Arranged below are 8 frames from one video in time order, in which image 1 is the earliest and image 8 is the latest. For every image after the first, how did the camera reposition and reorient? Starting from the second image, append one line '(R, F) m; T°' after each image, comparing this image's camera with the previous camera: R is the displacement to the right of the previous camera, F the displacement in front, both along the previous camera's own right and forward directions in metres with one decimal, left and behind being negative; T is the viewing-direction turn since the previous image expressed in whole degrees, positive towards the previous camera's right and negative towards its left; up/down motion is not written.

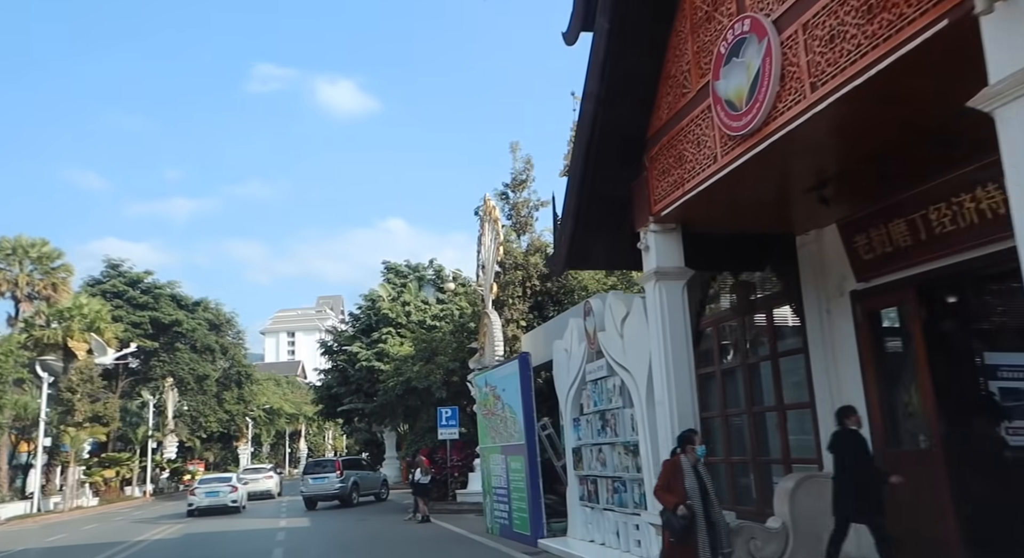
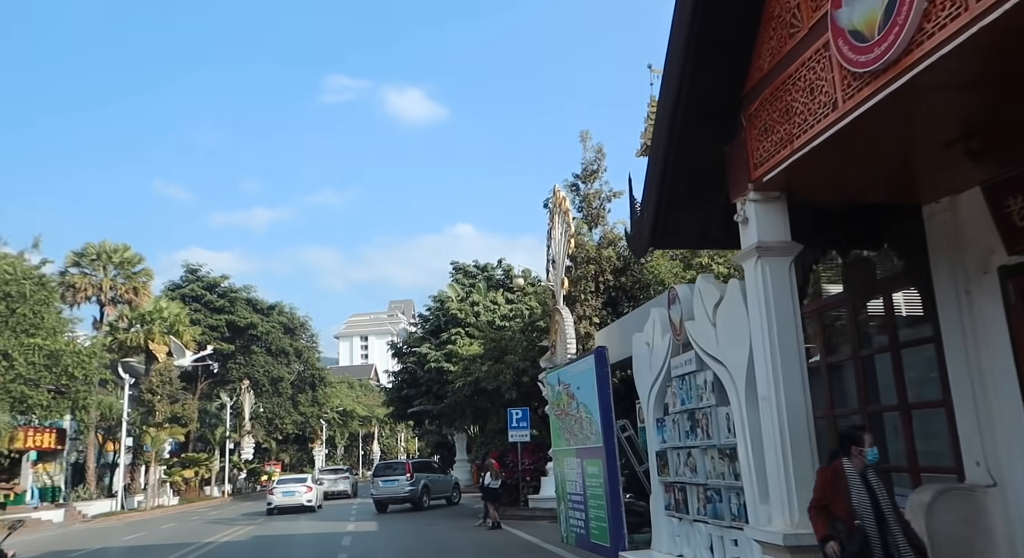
(-0.1, +1.0) m; -5°
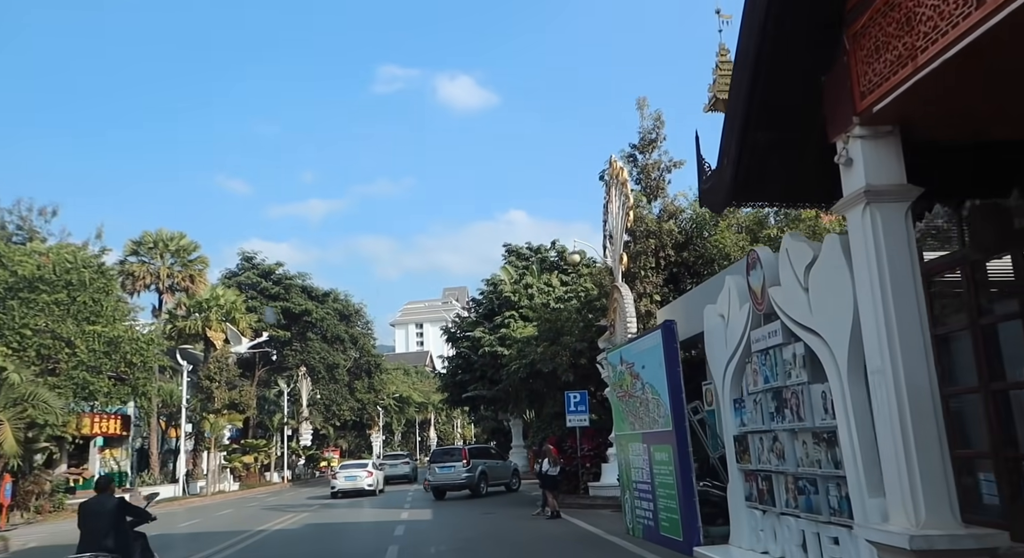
(-0.1, +1.0) m; -4°
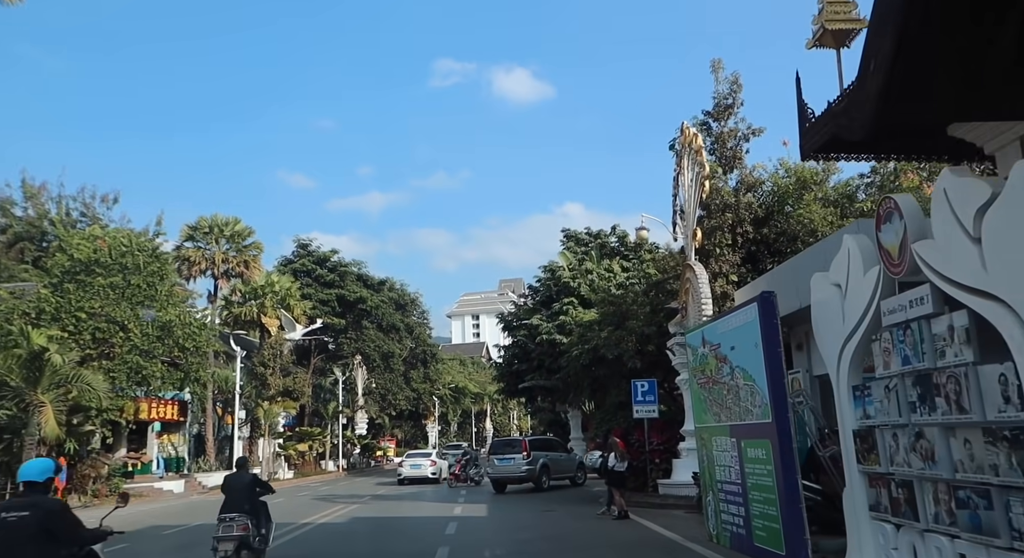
(-0.1, +1.6) m; -4°
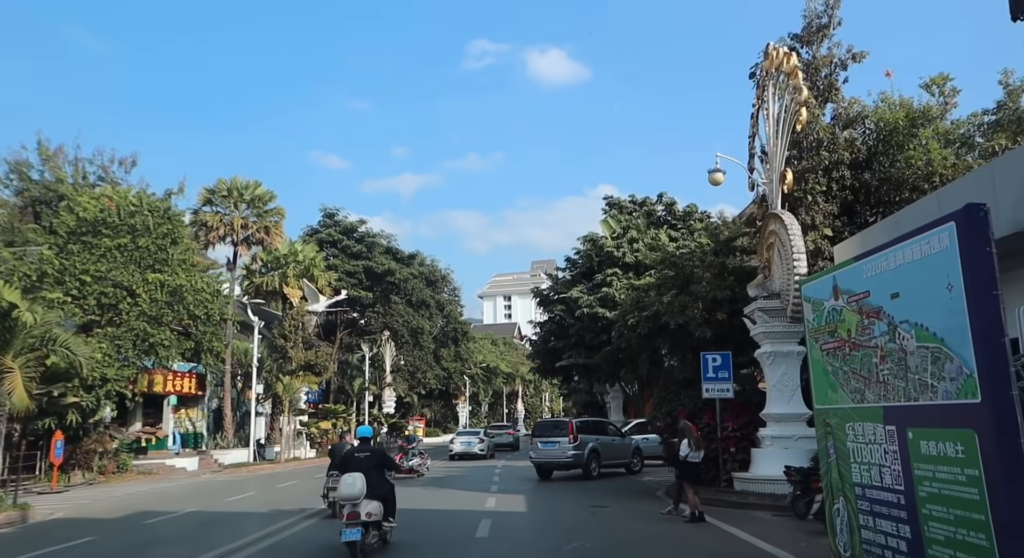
(-0.3, +3.1) m; -2°
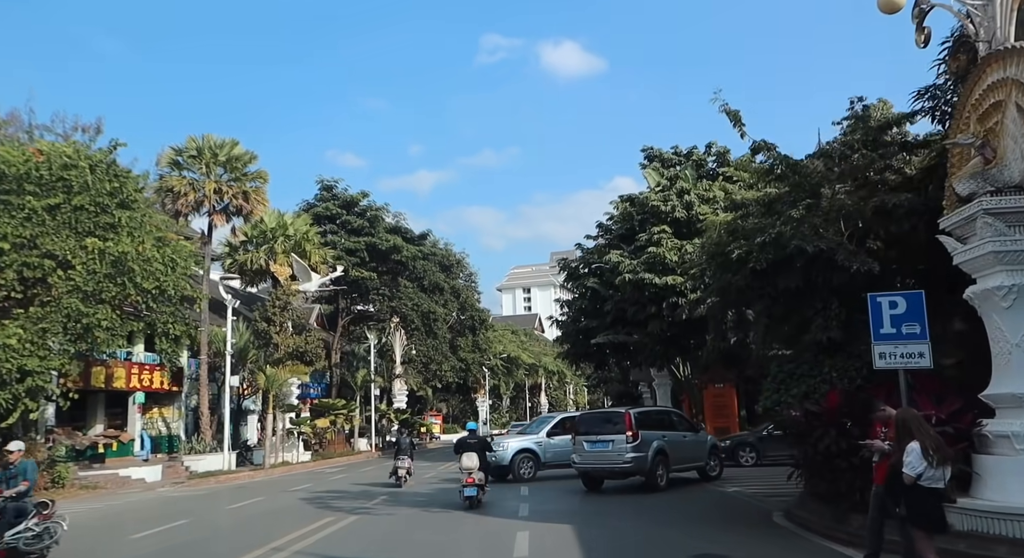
(-0.3, +6.4) m; -1°
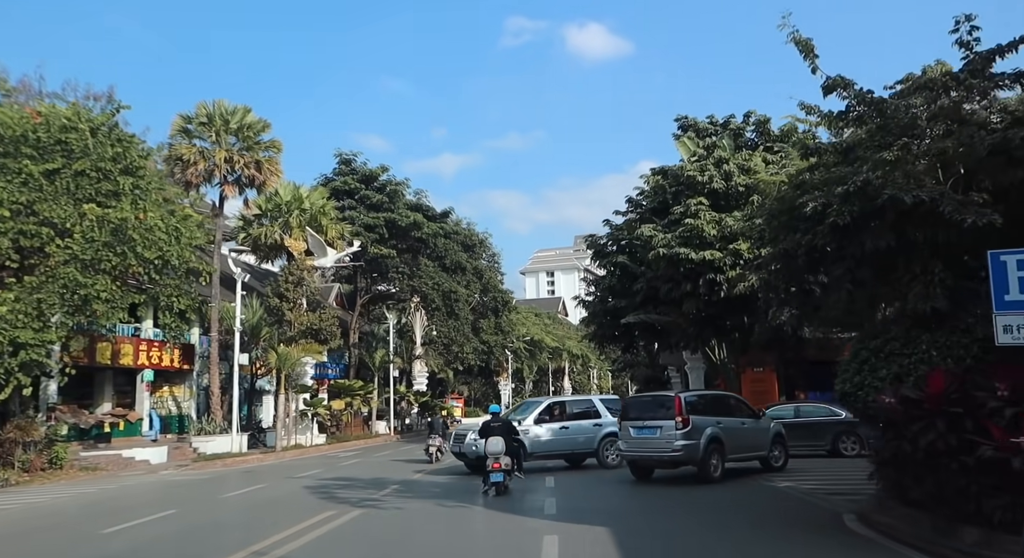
(-0.1, +1.9) m; -2°
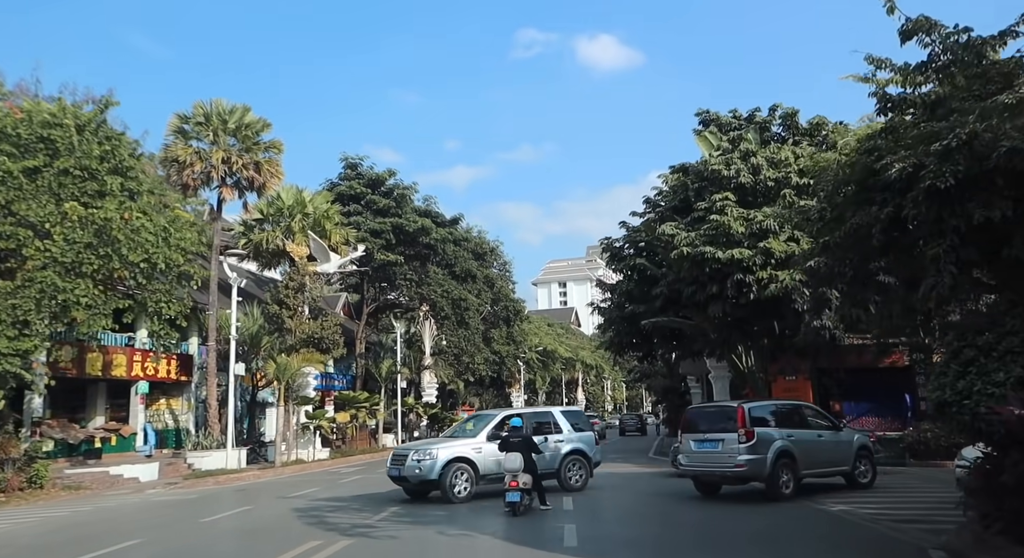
(0.0, +1.8) m; -1°
